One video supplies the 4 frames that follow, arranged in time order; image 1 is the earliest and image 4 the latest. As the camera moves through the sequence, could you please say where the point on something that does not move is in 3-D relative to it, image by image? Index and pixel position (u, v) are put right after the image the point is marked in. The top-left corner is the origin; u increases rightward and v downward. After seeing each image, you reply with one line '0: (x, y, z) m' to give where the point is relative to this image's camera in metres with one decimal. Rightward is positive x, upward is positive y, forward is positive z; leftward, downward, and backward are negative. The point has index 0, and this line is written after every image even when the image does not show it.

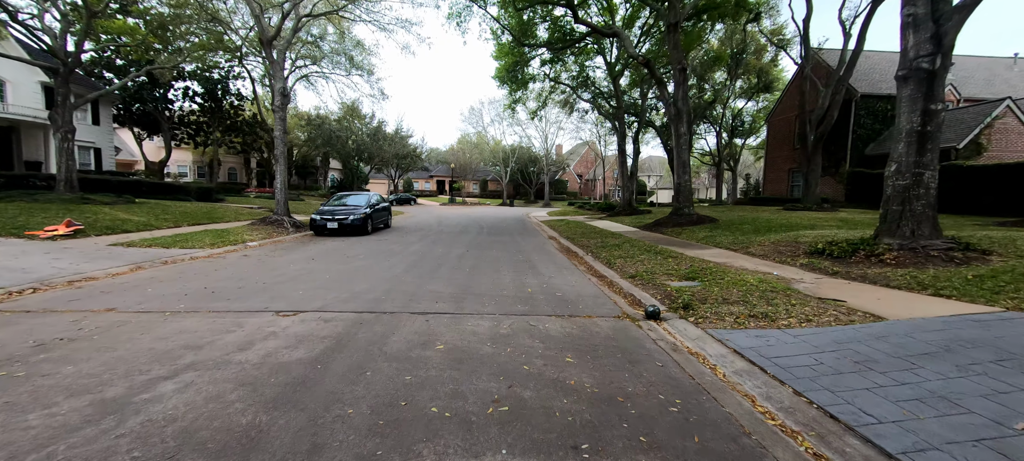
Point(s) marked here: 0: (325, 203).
0: (-7.4, +1.1, +15.6) m
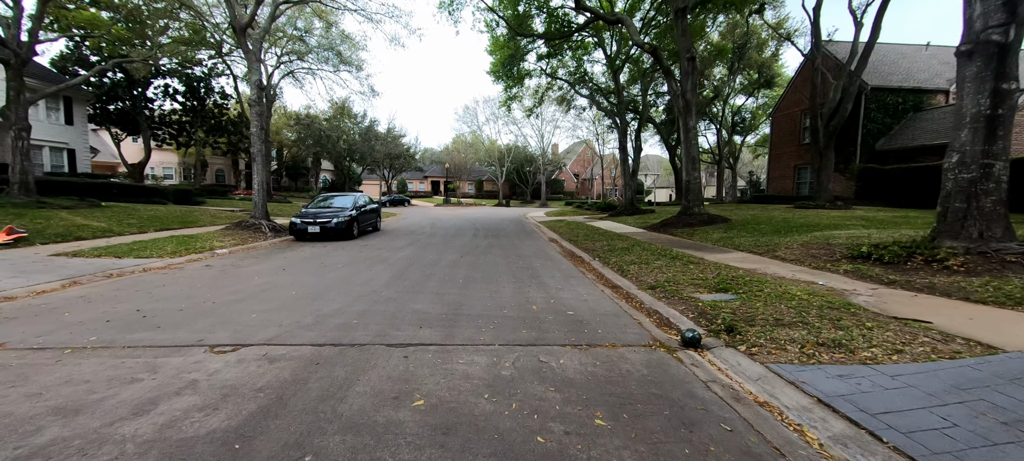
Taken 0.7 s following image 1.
0: (-7.5, +1.0, +14.4) m
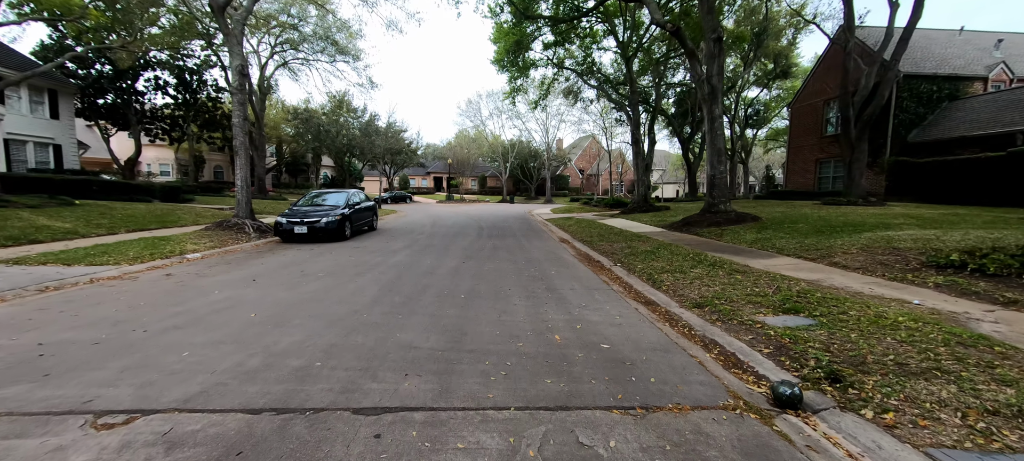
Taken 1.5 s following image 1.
0: (-7.3, +1.0, +13.3) m
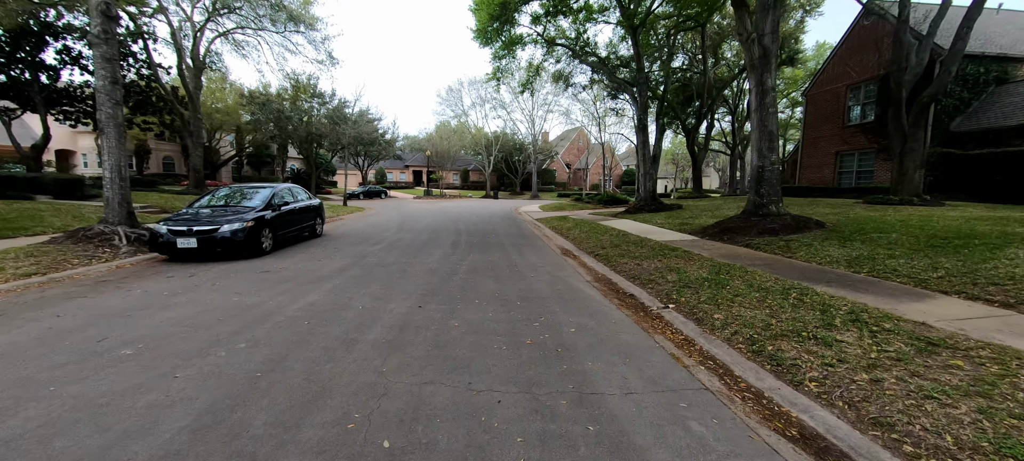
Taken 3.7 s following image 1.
0: (-7.6, +0.7, +9.6) m
